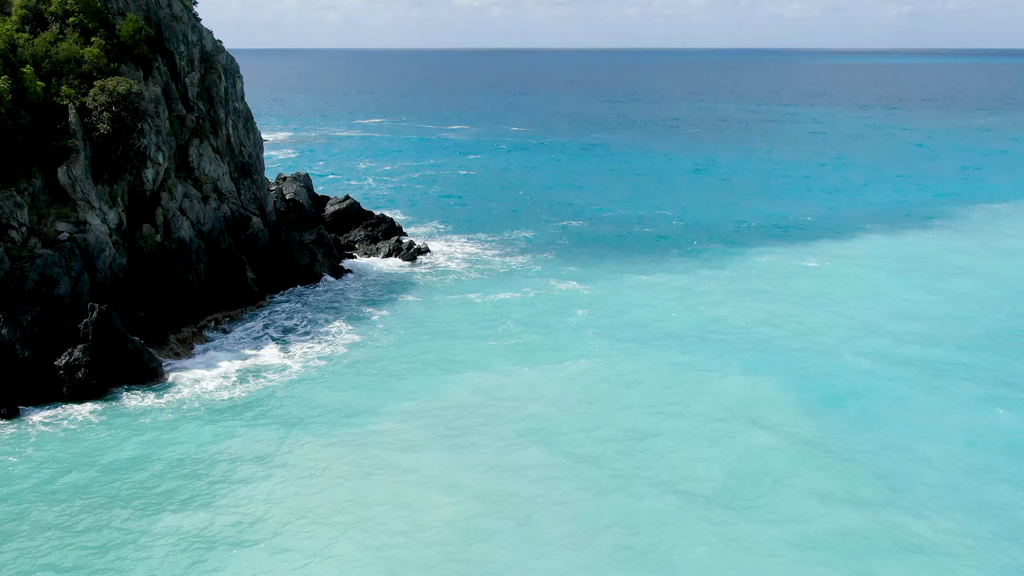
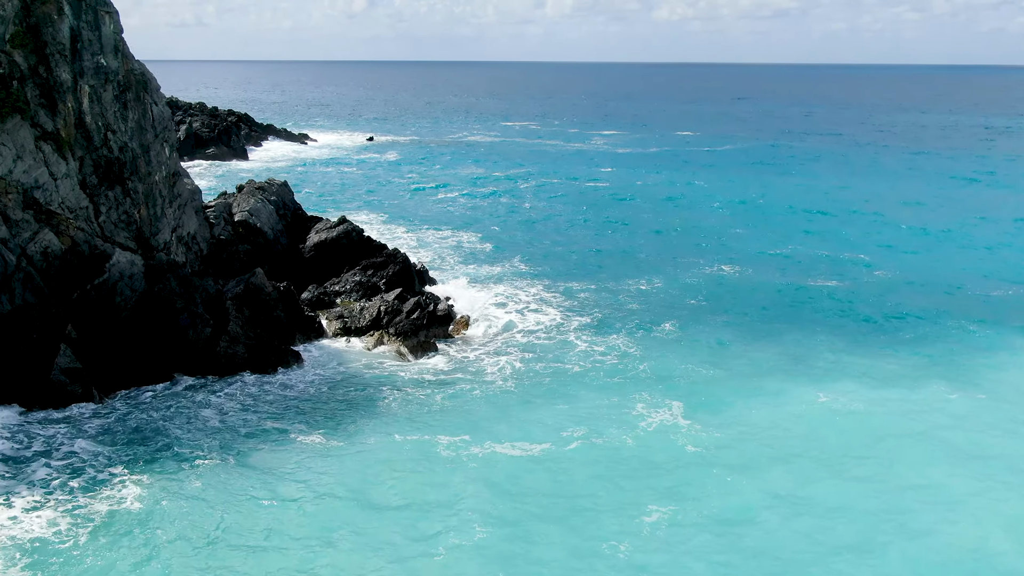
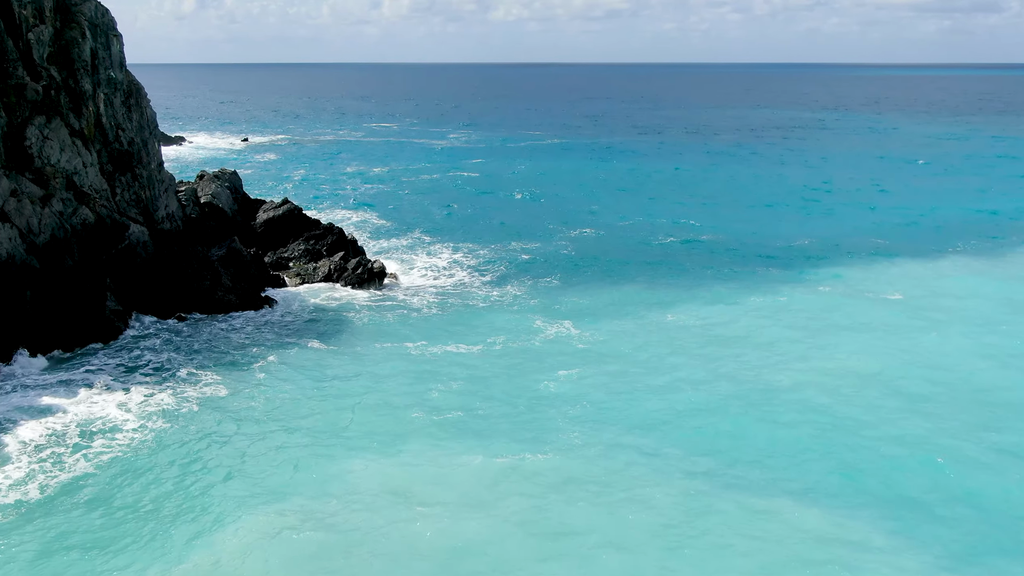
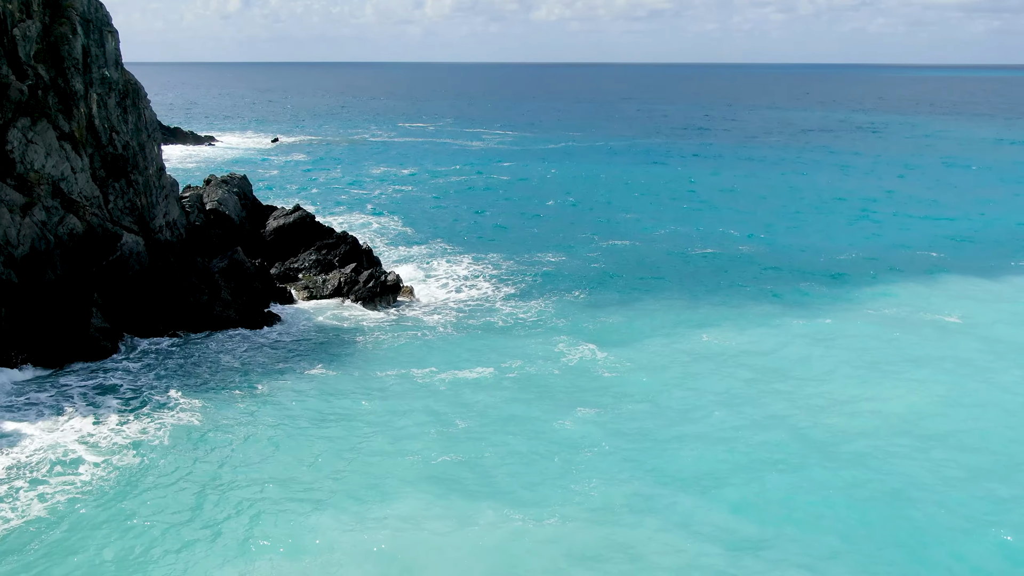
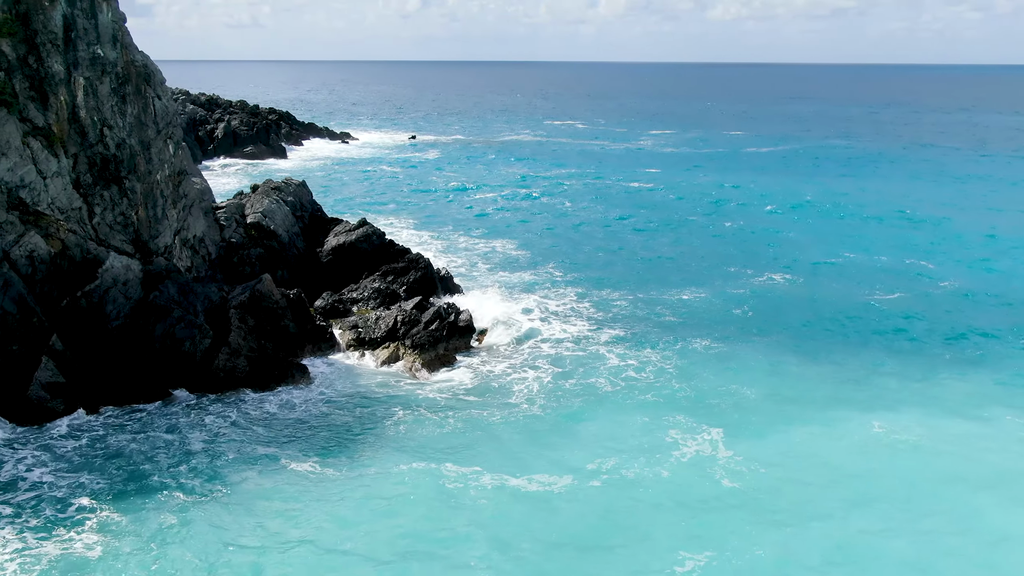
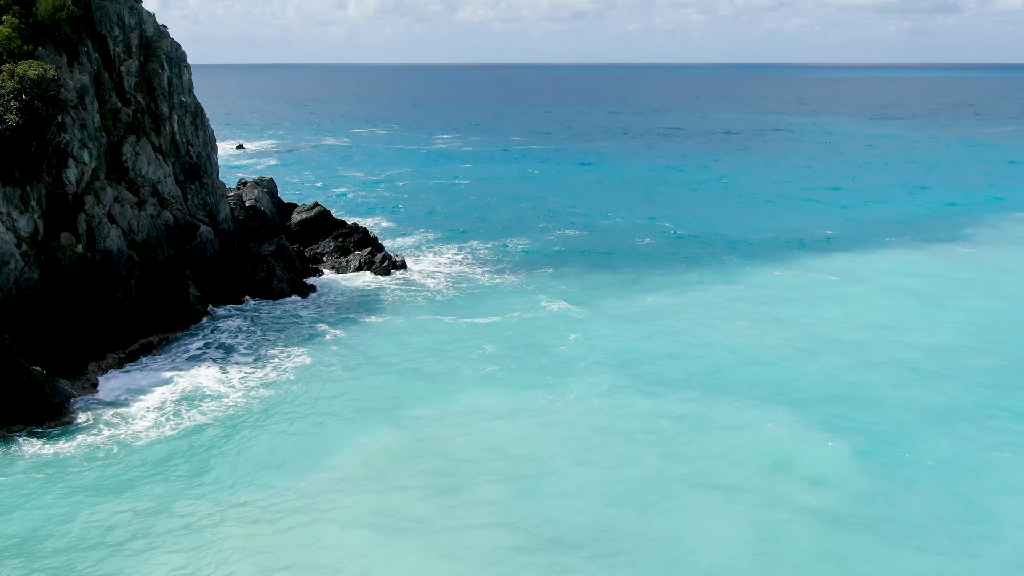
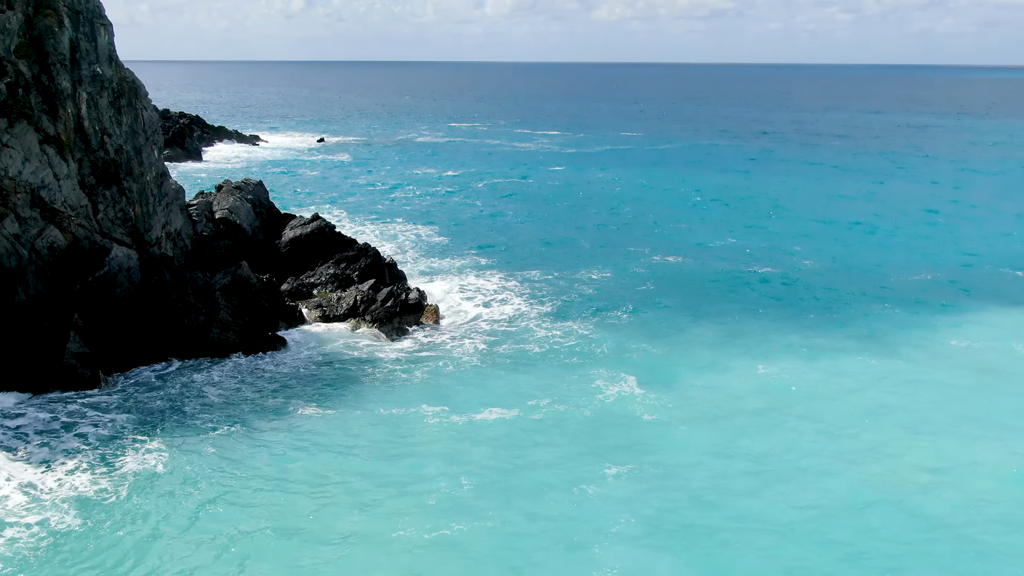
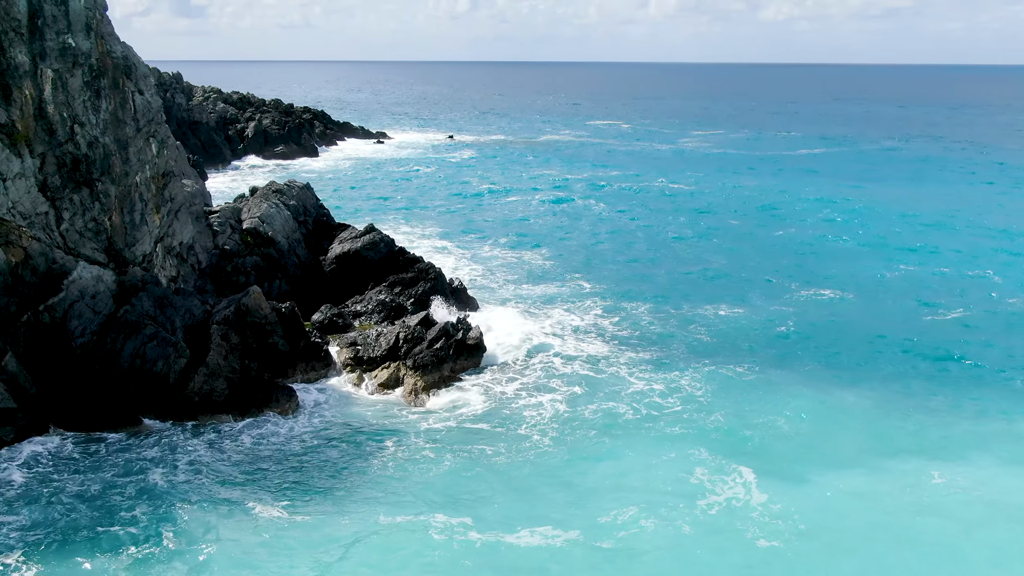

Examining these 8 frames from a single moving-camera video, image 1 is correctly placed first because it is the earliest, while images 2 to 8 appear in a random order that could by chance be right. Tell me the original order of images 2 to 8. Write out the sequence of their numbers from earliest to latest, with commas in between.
6, 3, 4, 7, 2, 5, 8
